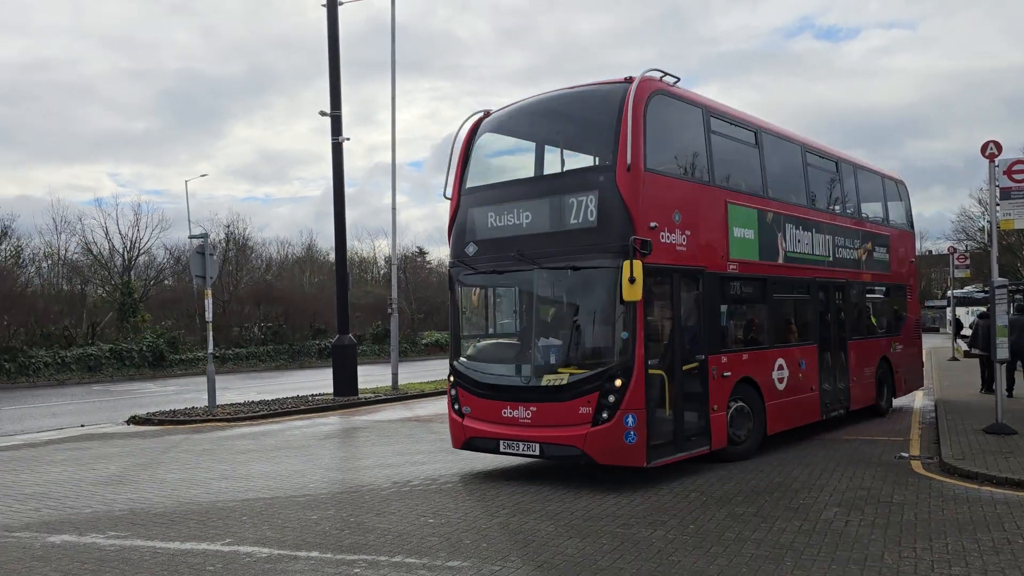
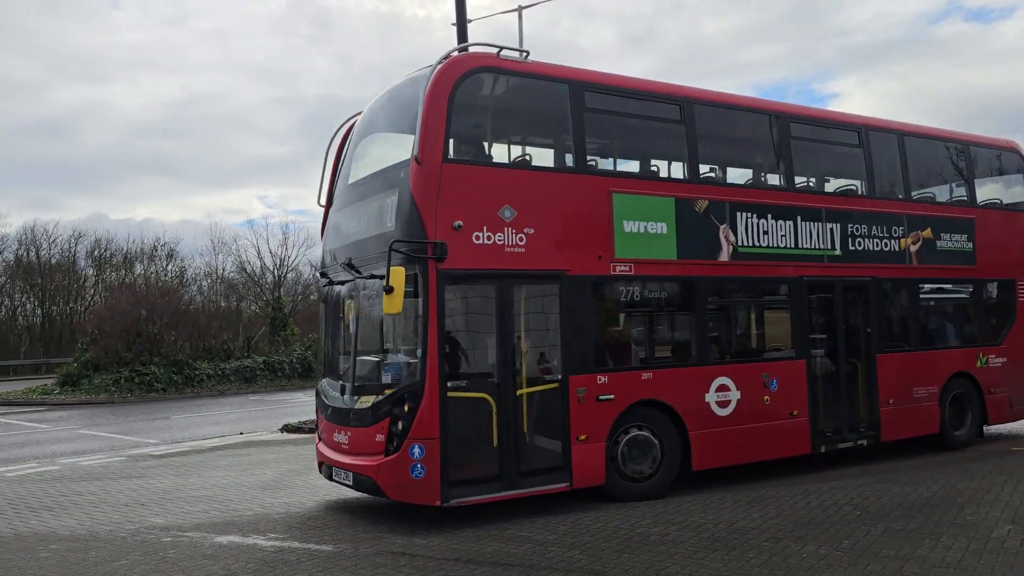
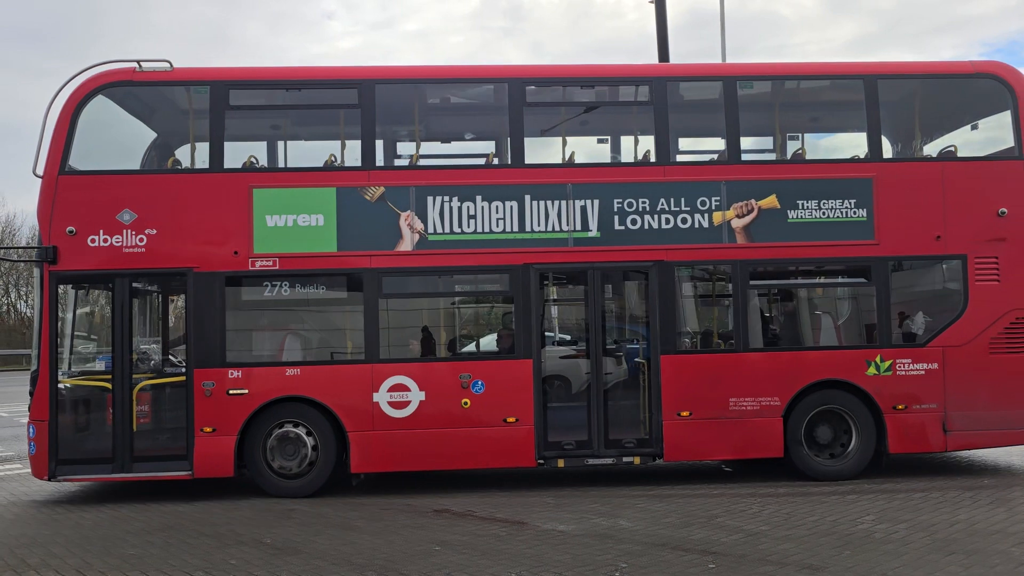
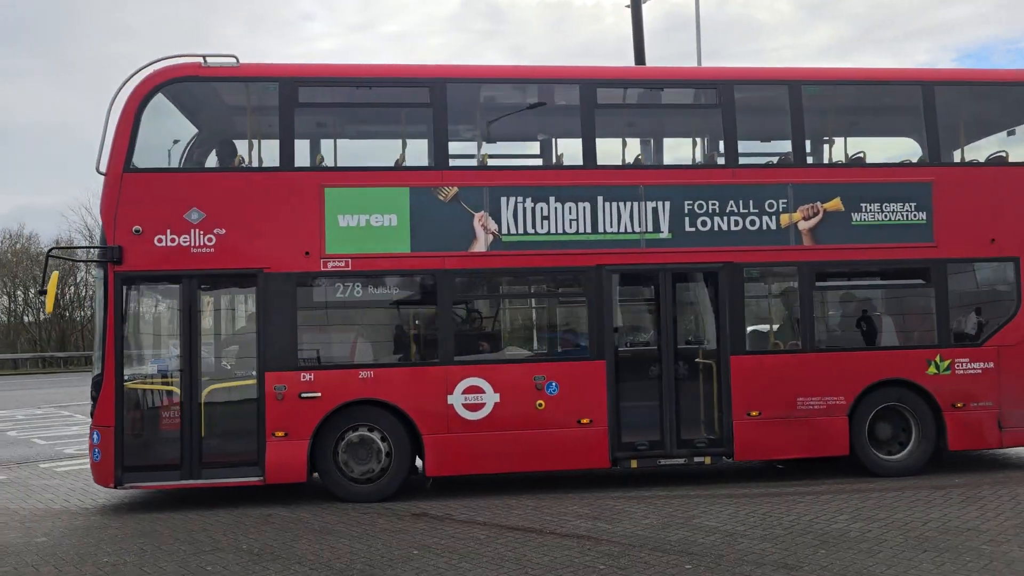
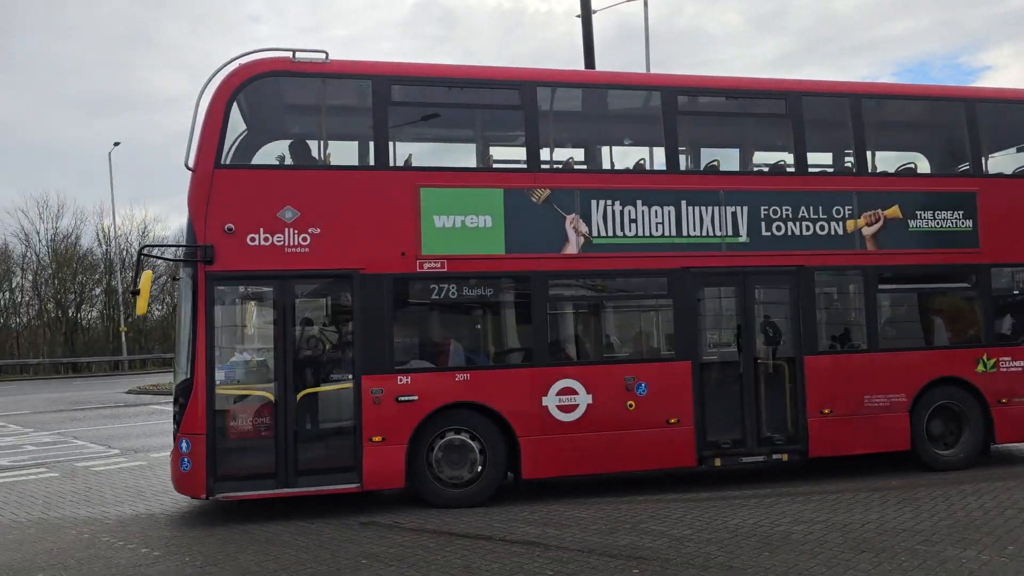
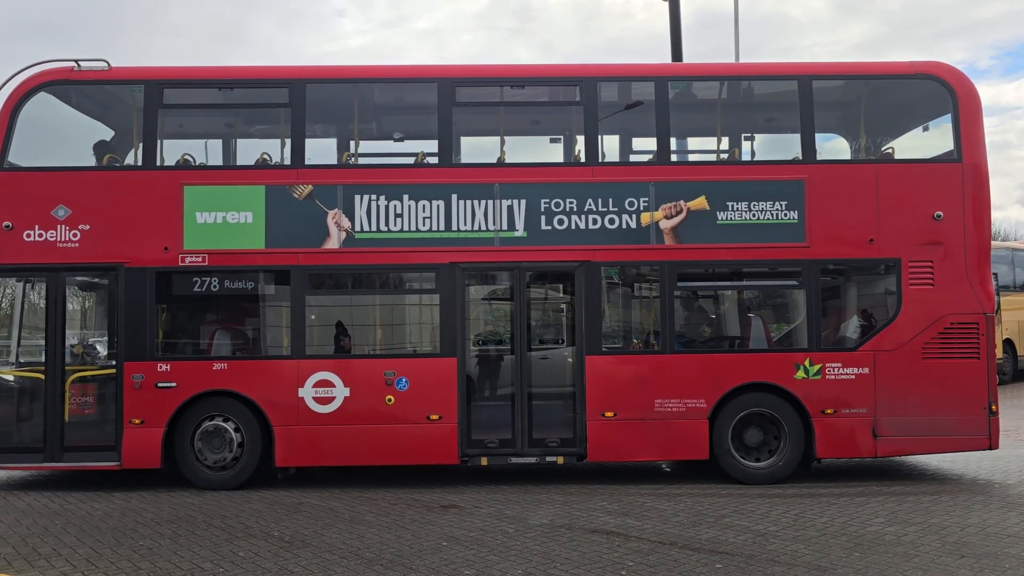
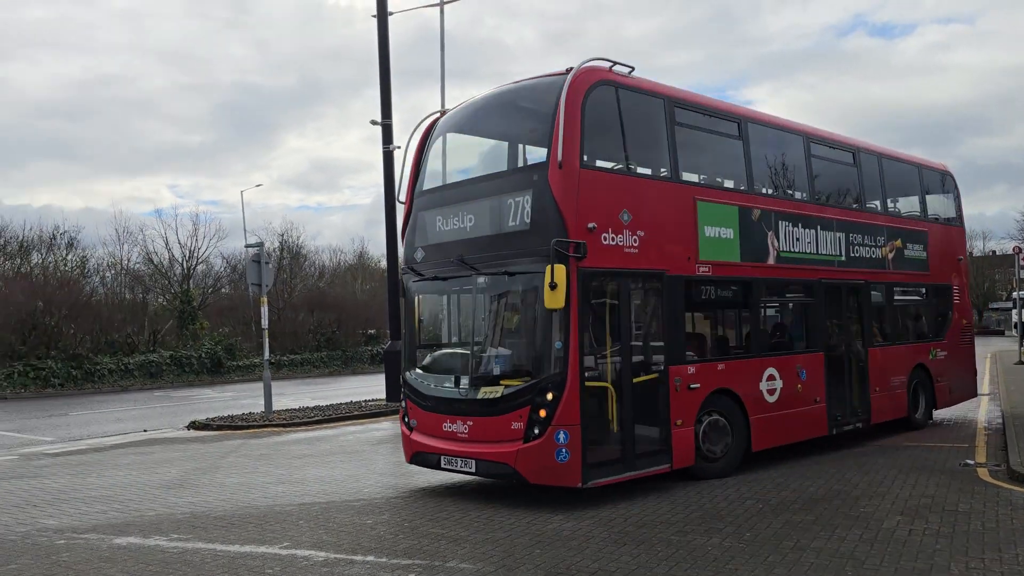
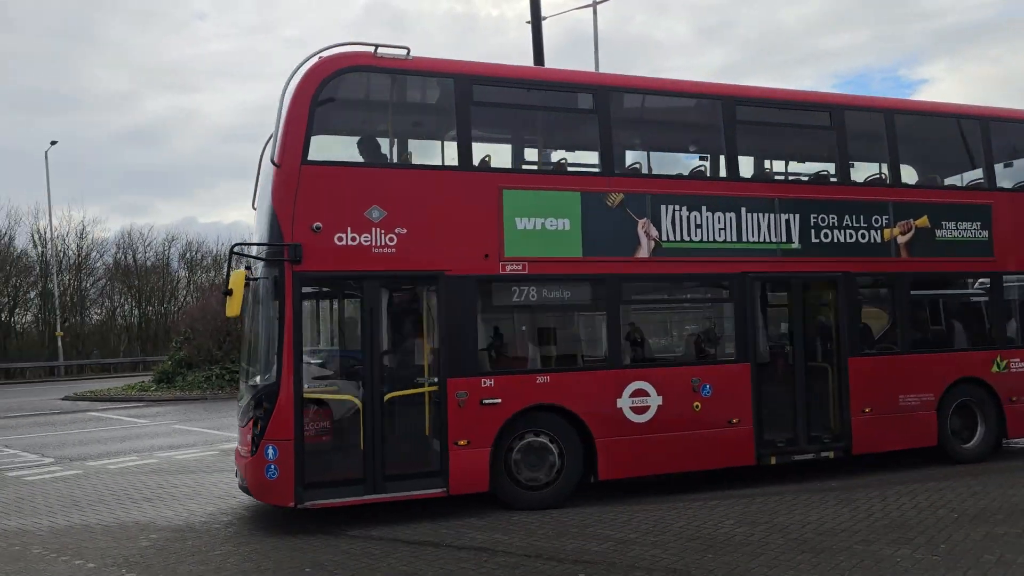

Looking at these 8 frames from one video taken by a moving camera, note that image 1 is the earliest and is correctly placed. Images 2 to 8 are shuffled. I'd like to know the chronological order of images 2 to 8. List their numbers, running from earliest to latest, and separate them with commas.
7, 2, 8, 5, 4, 3, 6
